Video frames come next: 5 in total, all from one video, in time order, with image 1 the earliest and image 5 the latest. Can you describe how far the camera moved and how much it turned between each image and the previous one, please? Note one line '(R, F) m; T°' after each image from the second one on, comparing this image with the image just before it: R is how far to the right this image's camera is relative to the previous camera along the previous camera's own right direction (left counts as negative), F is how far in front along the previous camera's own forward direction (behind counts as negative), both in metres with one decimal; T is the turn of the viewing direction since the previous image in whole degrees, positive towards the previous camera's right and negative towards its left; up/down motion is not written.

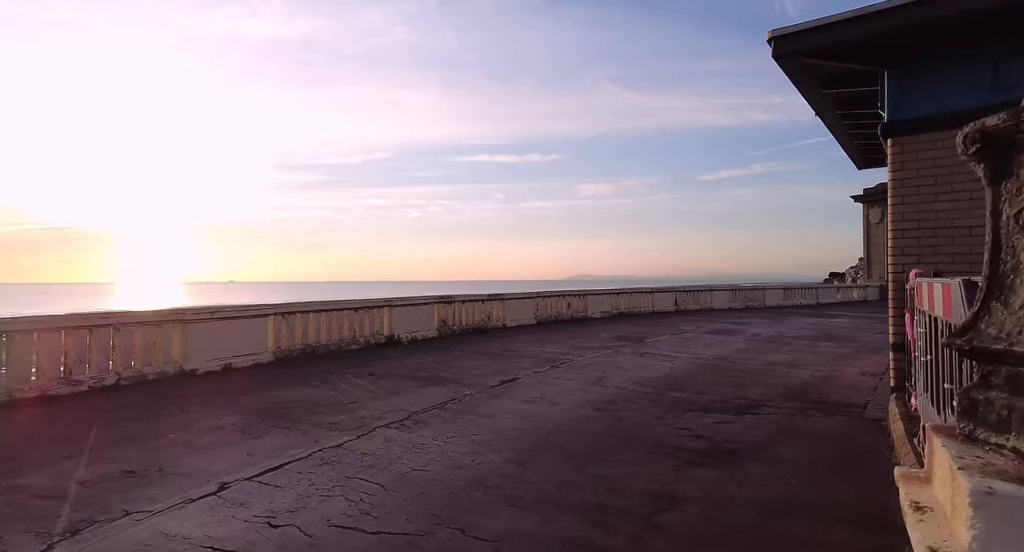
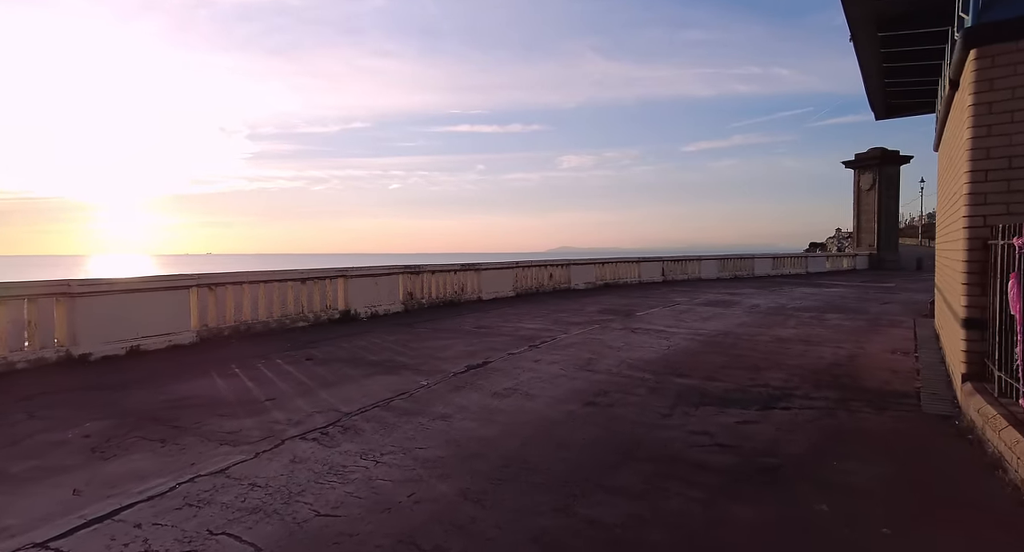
(+0.2, +1.6) m; +2°
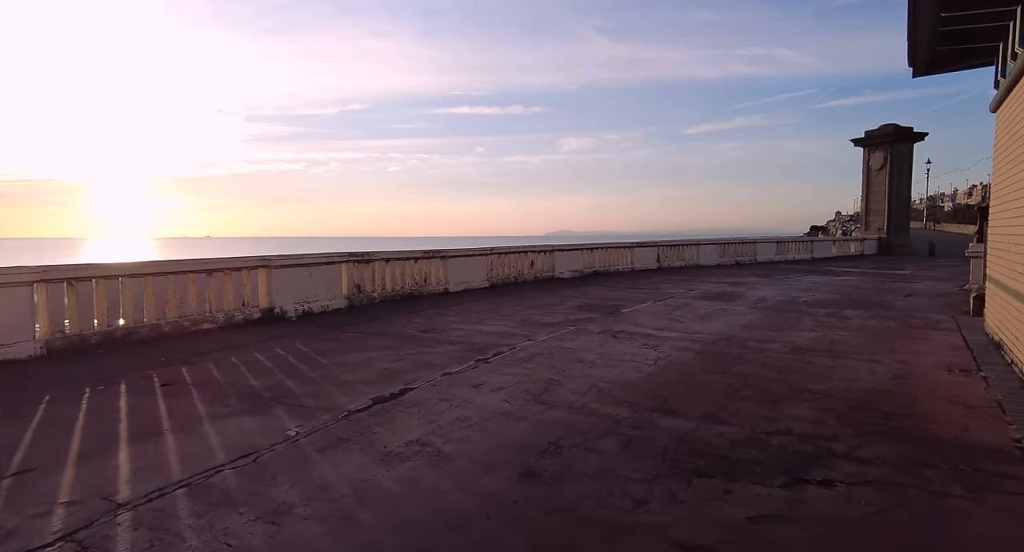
(+0.7, +1.9) m; 0°
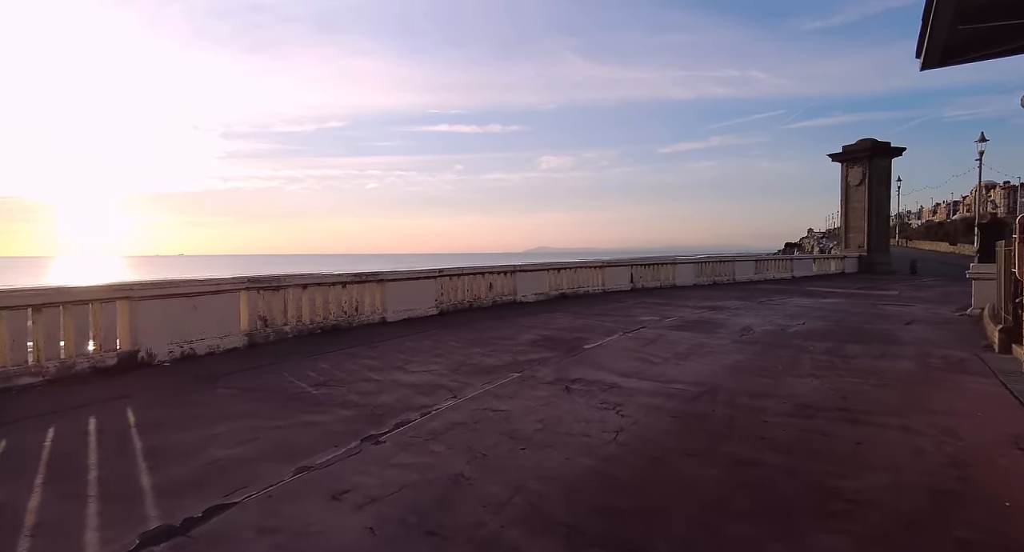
(+0.6, +1.8) m; +2°
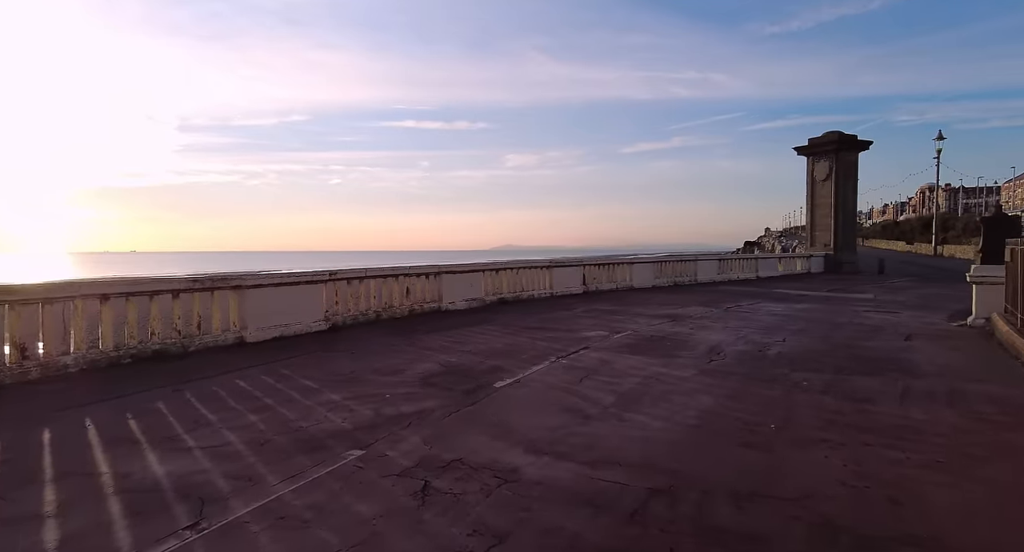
(+1.0, +2.6) m; +4°
